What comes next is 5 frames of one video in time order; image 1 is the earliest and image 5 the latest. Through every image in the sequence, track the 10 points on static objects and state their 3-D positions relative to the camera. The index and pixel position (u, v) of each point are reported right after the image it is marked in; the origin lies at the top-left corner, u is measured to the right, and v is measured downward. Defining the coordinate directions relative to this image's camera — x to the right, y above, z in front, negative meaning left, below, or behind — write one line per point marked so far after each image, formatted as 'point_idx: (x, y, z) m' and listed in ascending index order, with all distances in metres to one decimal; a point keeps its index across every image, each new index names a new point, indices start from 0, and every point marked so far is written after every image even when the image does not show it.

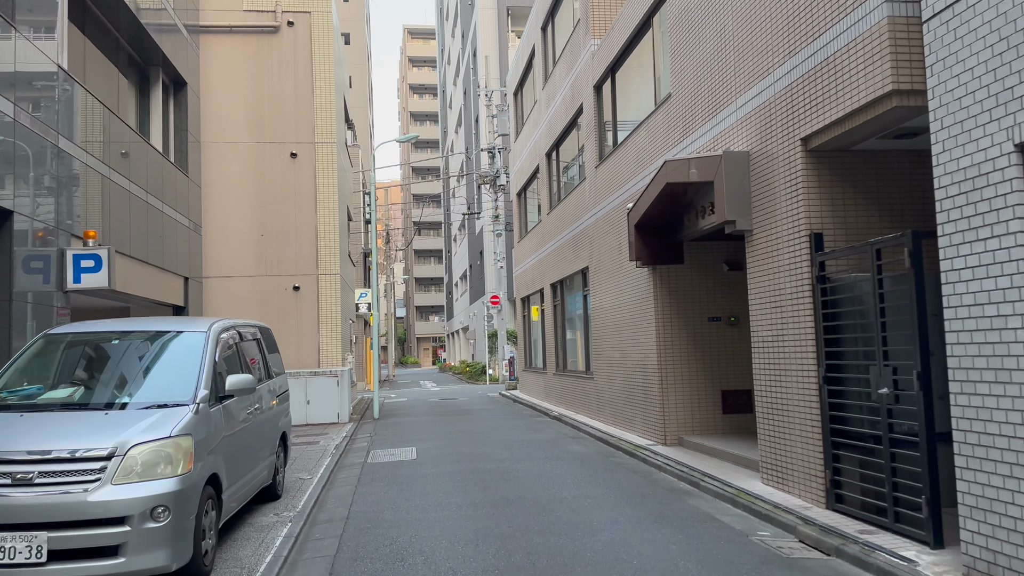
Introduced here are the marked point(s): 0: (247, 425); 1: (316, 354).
0: (-2.4, -1.2, +6.9) m
1: (-4.4, -1.5, +17.3) m
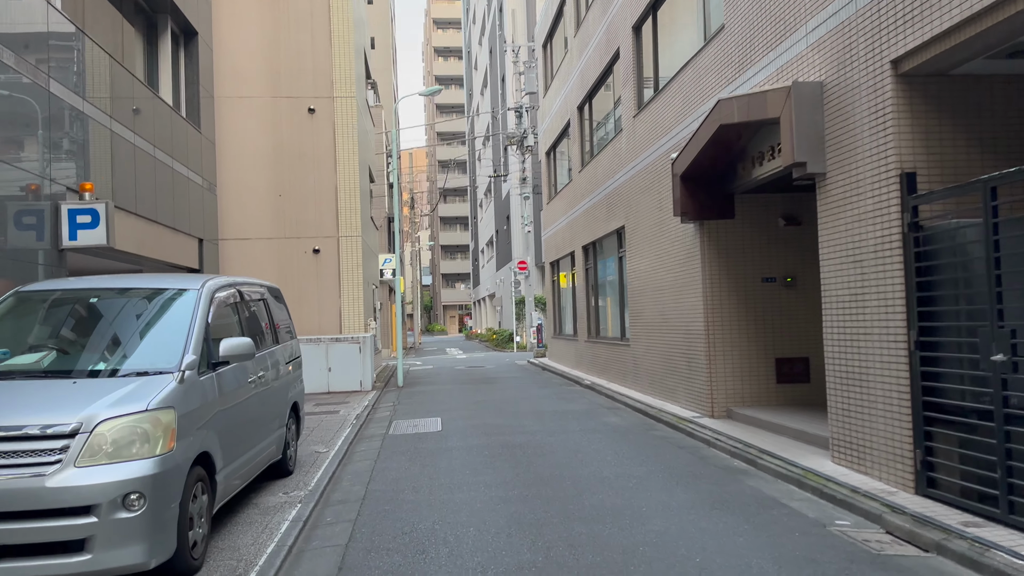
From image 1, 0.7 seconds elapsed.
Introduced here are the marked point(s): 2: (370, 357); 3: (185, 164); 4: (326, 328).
0: (-2.1, -0.8, +6.1) m
1: (-3.8, -0.7, +16.5) m
2: (-2.9, -1.4, +15.7) m
3: (-6.2, +2.4, +14.6) m
4: (-4.0, -0.9, +16.5) m
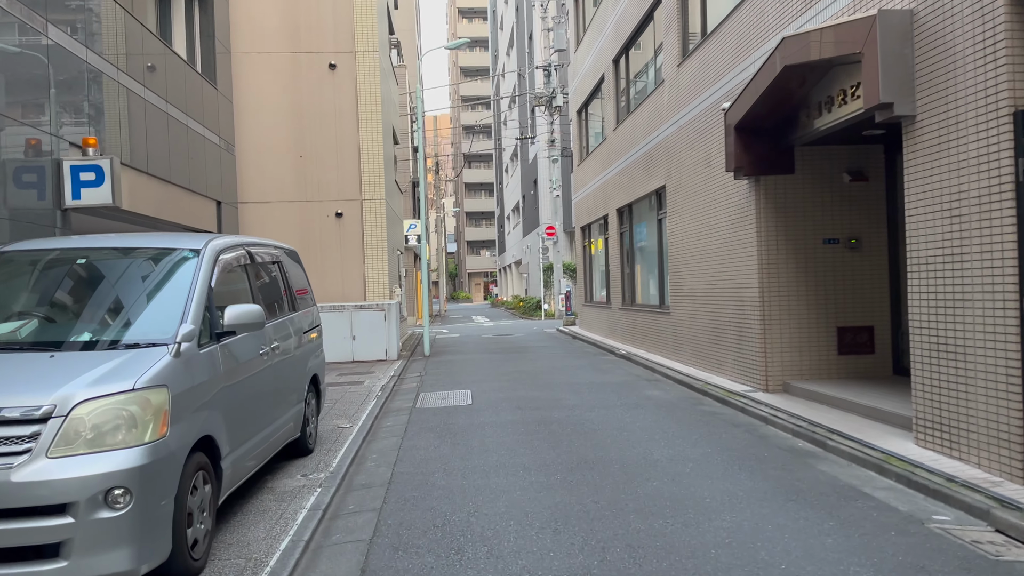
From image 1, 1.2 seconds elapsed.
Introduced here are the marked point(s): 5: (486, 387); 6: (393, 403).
0: (-1.8, -0.6, +5.5) m
1: (-3.1, 0.0, +15.9) m
2: (-2.3, -0.7, +15.1) m
3: (-5.6, +3.0, +13.9) m
4: (-3.4, -0.1, +15.9) m
5: (-0.3, -1.3, +10.4) m
6: (-1.5, -1.4, +9.6) m
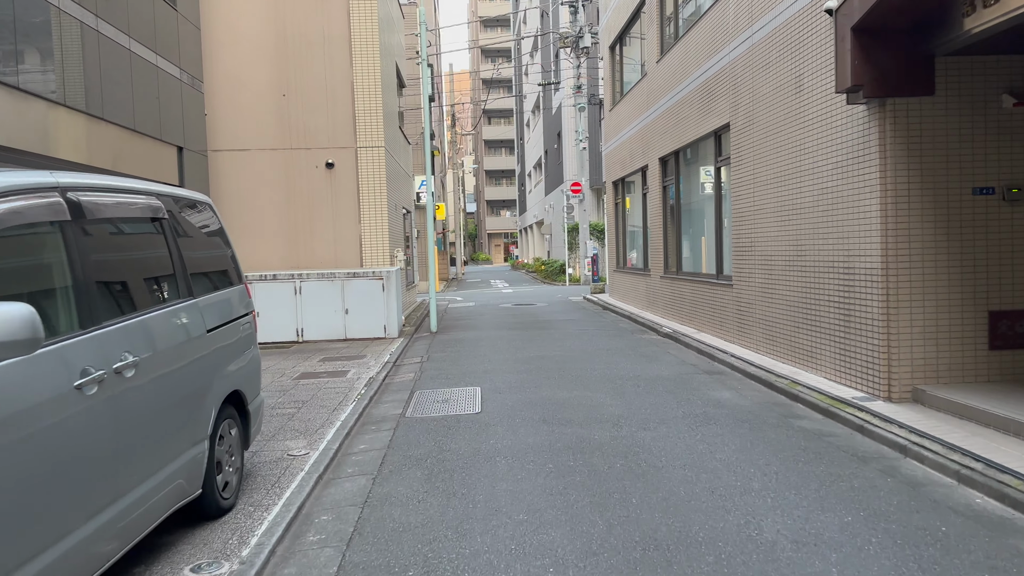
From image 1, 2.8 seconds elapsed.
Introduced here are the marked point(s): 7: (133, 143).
0: (-1.7, -0.5, +3.1) m
1: (-2.7, +0.7, +13.5) m
2: (-1.9, -0.1, +12.7) m
3: (-5.3, +3.5, +11.5) m
4: (-3.0, +0.5, +13.5) m
5: (-0.1, -1.0, +8.0) m
6: (-1.3, -1.1, +7.3) m
7: (-5.2, +2.0, +10.4) m
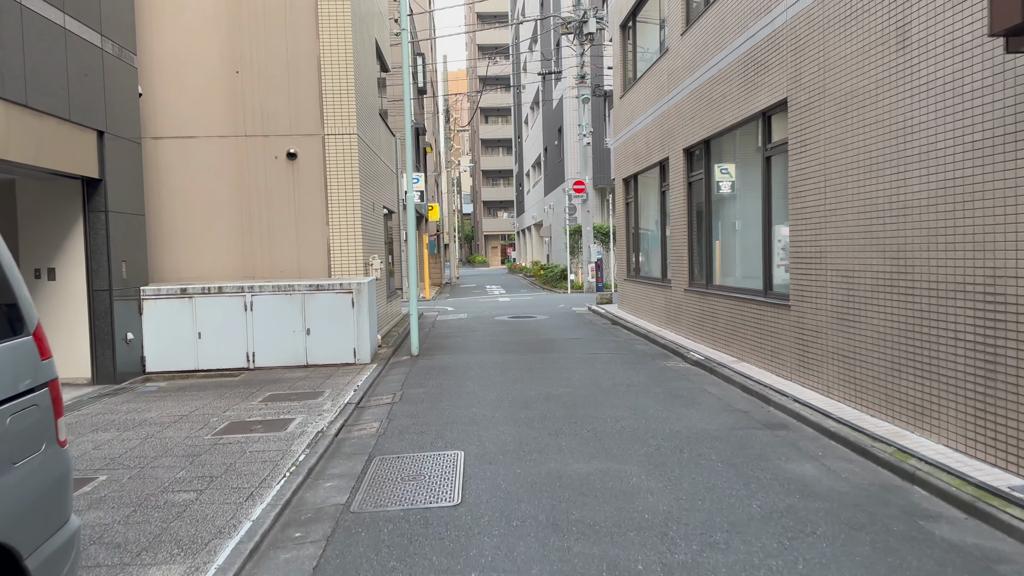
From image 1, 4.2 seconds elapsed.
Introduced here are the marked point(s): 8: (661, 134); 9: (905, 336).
0: (-1.7, -0.7, +1.0) m
1: (-2.8, +0.5, +11.4) m
2: (-2.0, -0.3, +10.6) m
3: (-5.3, +3.3, +9.3) m
4: (-3.0, +0.3, +11.4) m
5: (-0.1, -1.2, +5.9) m
6: (-1.3, -1.3, +5.2) m
7: (-5.3, +1.8, +8.3) m
8: (+2.5, +2.6, +12.8) m
9: (+2.9, -0.4, +5.7) m
